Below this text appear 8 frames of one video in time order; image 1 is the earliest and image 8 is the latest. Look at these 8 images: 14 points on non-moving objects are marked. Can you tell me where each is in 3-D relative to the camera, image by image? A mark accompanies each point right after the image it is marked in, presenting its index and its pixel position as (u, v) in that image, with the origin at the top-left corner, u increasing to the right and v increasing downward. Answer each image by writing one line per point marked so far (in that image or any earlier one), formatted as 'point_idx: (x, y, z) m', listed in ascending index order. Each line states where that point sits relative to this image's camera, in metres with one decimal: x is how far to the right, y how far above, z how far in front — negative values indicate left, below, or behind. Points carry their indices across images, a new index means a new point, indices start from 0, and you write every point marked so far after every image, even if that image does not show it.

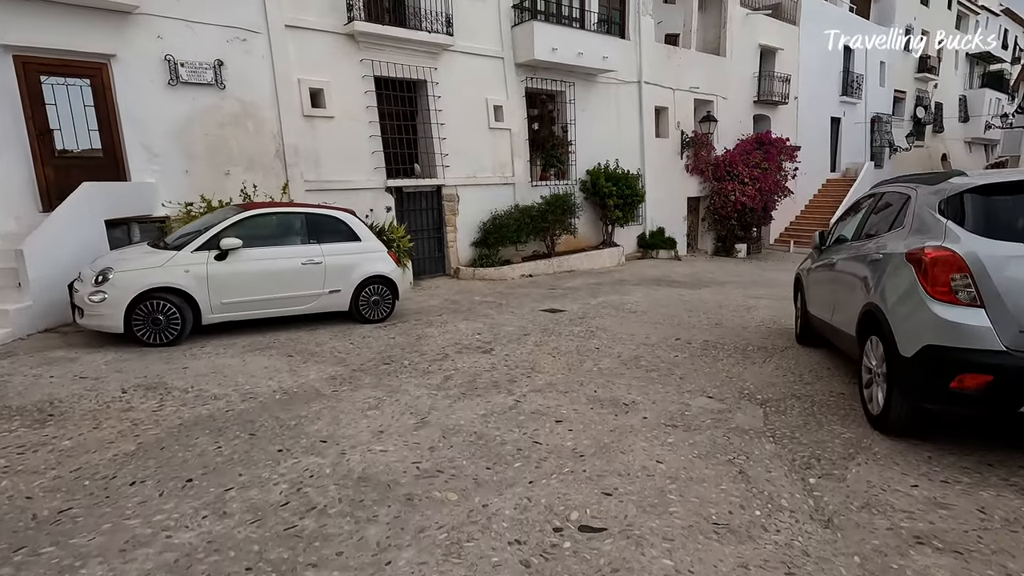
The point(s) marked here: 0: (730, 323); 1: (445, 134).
0: (+2.9, -0.5, +7.1) m
1: (-1.4, +3.2, +11.2) m
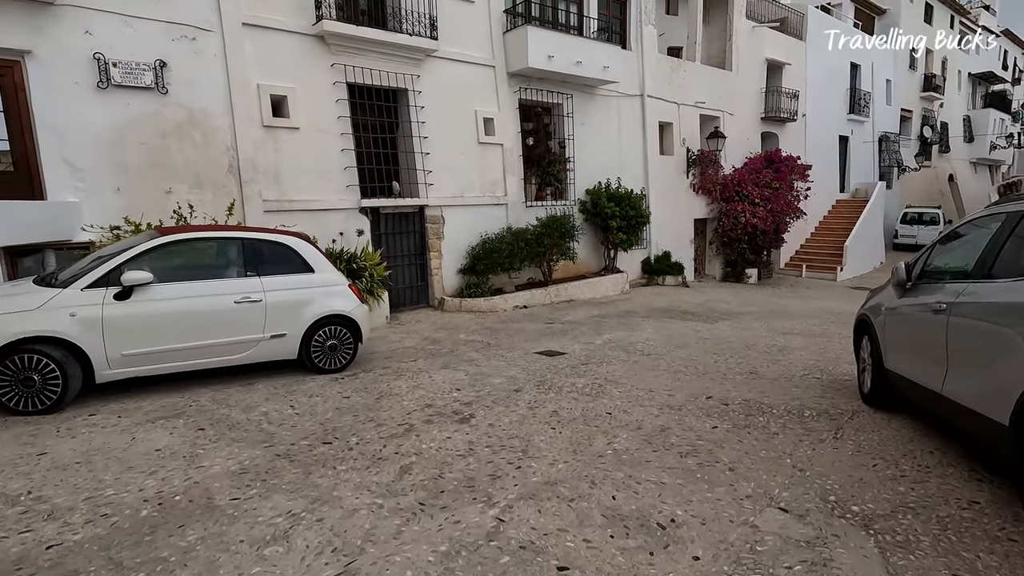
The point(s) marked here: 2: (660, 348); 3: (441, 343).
0: (+2.8, -0.9, +5.8) m
1: (-1.6, +2.6, +10.0) m
2: (+2.0, -0.8, +7.1) m
3: (-1.0, -0.8, +7.4) m
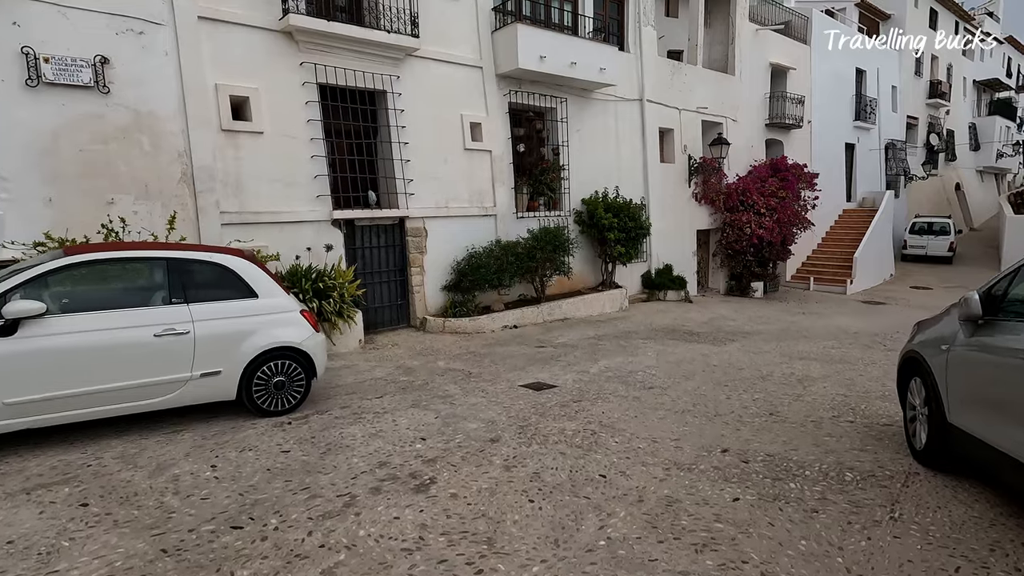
0: (+2.6, -1.2, +5.0) m
1: (-1.8, +2.3, +9.2) m
2: (+1.8, -1.1, +6.3) m
3: (-1.2, -1.0, +6.6) m
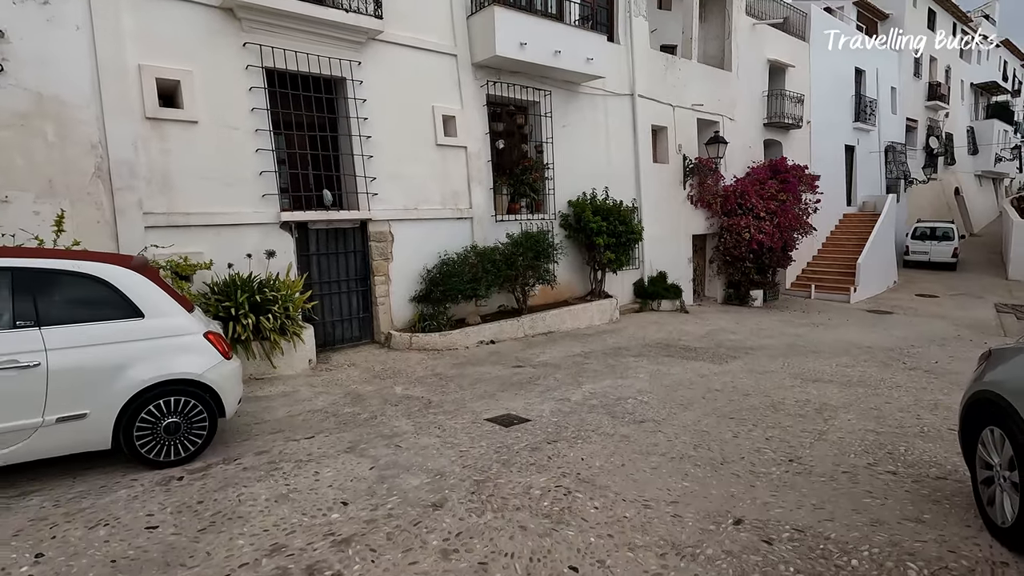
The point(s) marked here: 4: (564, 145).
0: (+2.3, -1.3, +4.0) m
1: (-2.1, +2.1, +8.2) m
2: (+1.4, -1.2, +5.3) m
3: (-1.5, -1.2, +5.5) m
4: (+1.0, +2.8, +10.7) m
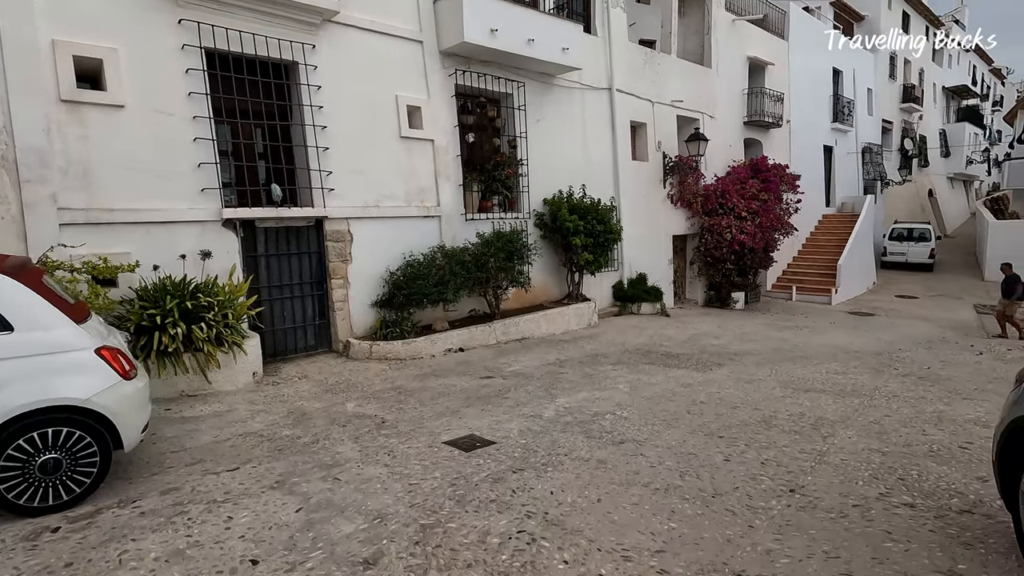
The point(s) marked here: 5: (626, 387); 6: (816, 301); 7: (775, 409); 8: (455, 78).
0: (+2.0, -1.3, +3.5) m
1: (-2.6, +2.0, +7.5) m
2: (+1.1, -1.2, +4.7) m
3: (-1.9, -1.2, +4.9) m
4: (+0.5, +2.8, +10.1) m
5: (+1.3, -1.1, +6.2) m
6: (+9.0, -0.4, +15.8) m
7: (+2.6, -1.2, +5.4) m
8: (-0.9, +3.5, +8.9) m
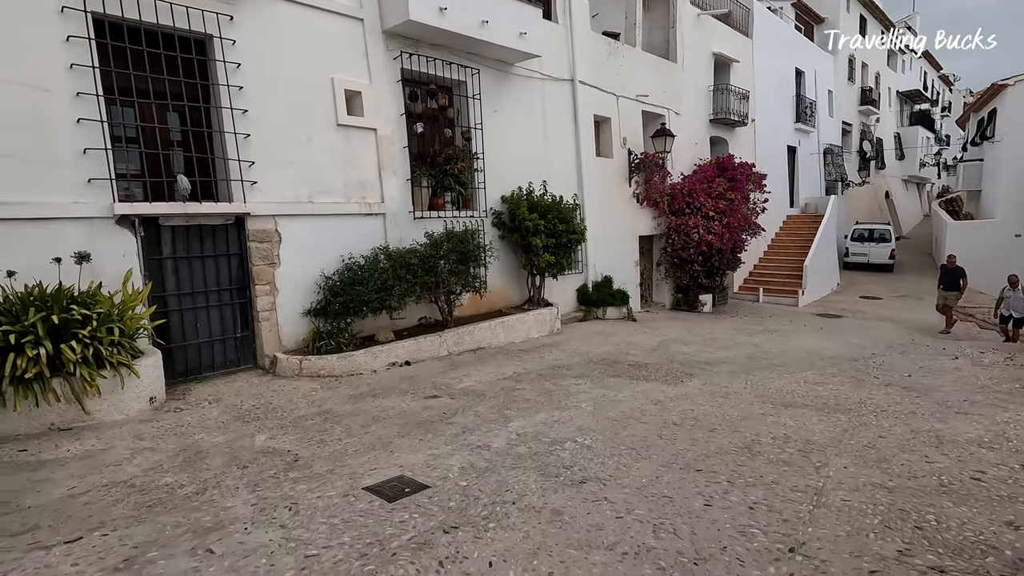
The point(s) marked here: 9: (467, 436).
0: (+1.6, -1.3, +2.8) m
1: (-3.2, +1.9, +6.6) m
2: (+0.7, -1.3, +4.0) m
3: (-2.3, -1.3, +4.0) m
4: (-0.3, +2.7, +9.4) m
5: (+0.8, -1.2, +5.5) m
6: (+7.8, -0.4, +15.5) m
7: (+2.1, -1.2, +4.7) m
8: (-1.7, +3.4, +8.0) m
9: (-0.4, -1.3, +4.6) m
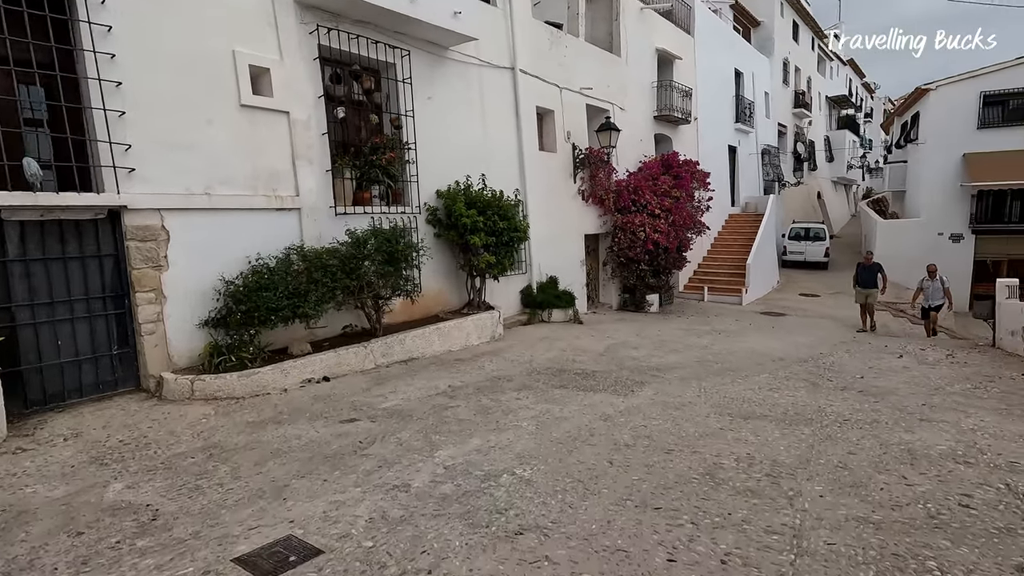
0: (+1.3, -1.4, +2.2) m
1: (-3.9, +1.9, +5.5) m
2: (+0.2, -1.3, +3.3) m
3: (-2.8, -1.4, +3.0) m
4: (-1.3, +2.7, +8.6) m
5: (+0.2, -1.2, +4.8) m
6: (+6.2, -0.4, +15.5) m
7: (+1.6, -1.3, +4.2) m
8: (-2.6, +3.3, +7.1) m
9: (-0.9, -1.3, +3.8) m
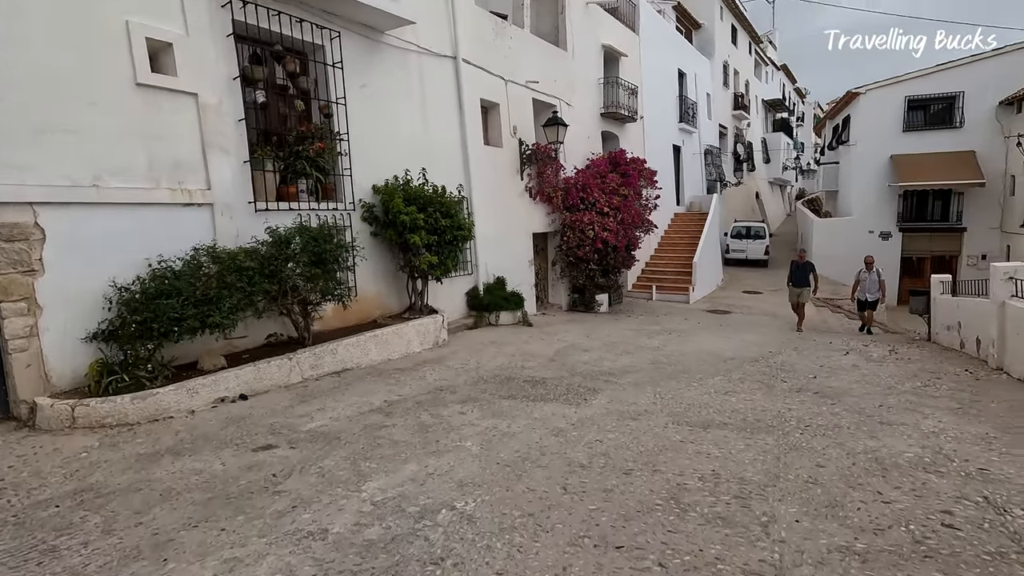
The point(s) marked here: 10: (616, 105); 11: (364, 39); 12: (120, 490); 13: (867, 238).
0: (+1.0, -1.4, +1.8) m
1: (-4.5, +1.8, +4.6) m
2: (-0.1, -1.3, +2.8) m
3: (-3.0, -1.4, +2.2) m
4: (-2.2, +2.6, +7.9) m
5: (-0.3, -1.3, +4.3) m
6: (+4.7, -0.3, +15.5) m
7: (+1.2, -1.3, +3.8) m
8: (-3.3, +3.3, +6.3) m
9: (-1.3, -1.4, +3.2) m
10: (+2.9, +5.0, +14.8) m
11: (-2.2, +3.7, +7.9) m
12: (-2.6, -1.3, +3.6) m
13: (+12.6, +1.8, +19.0) m
